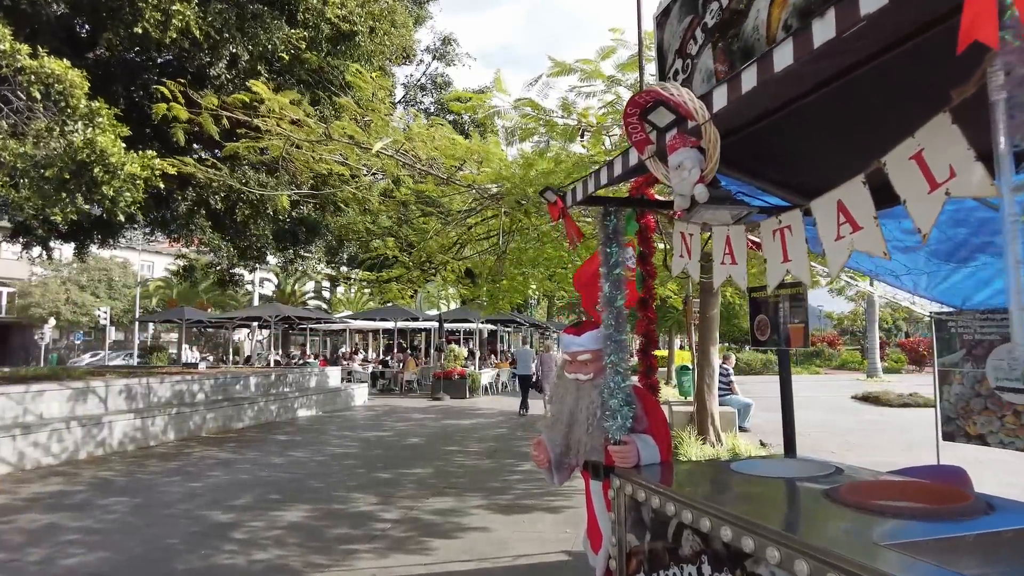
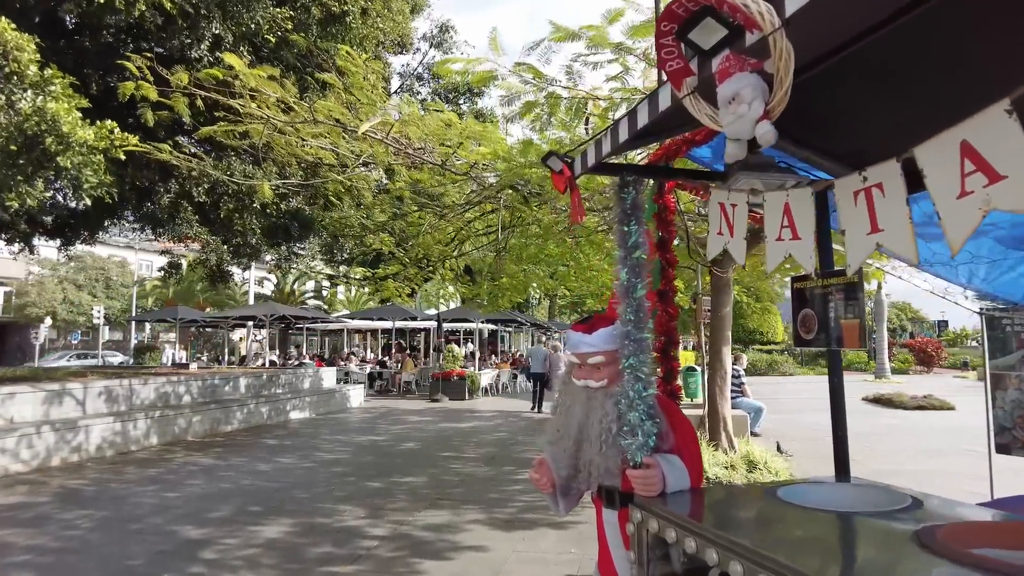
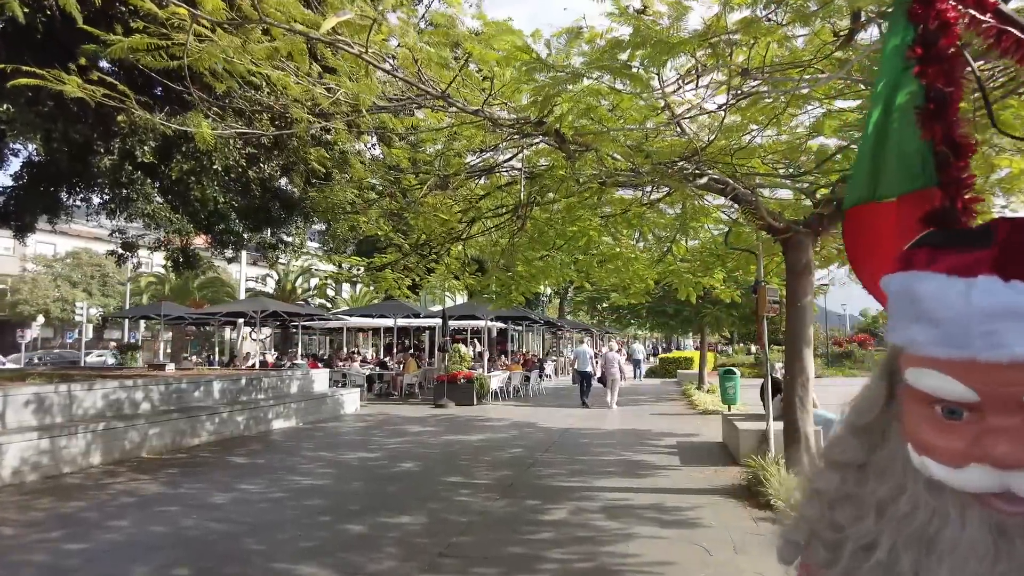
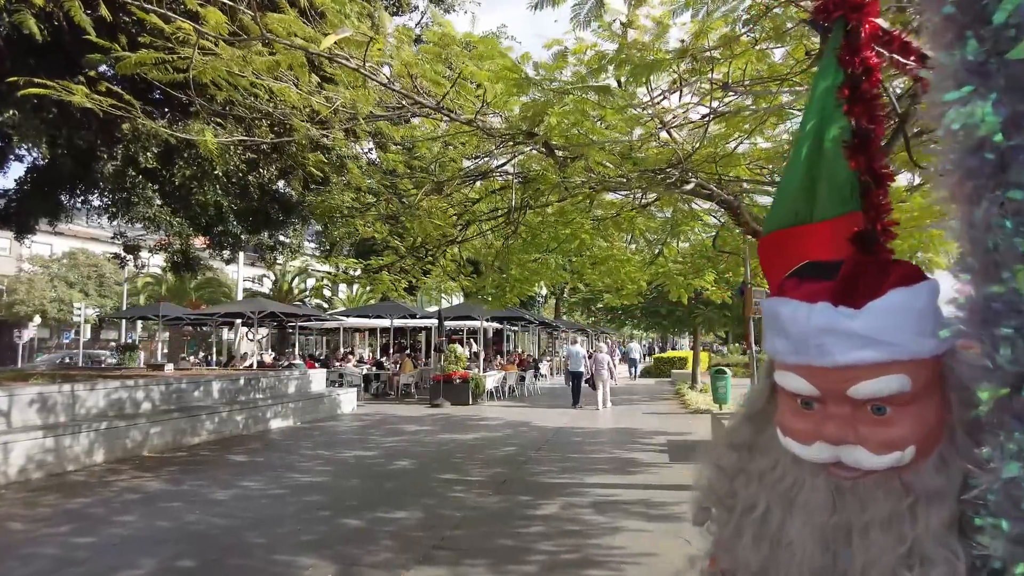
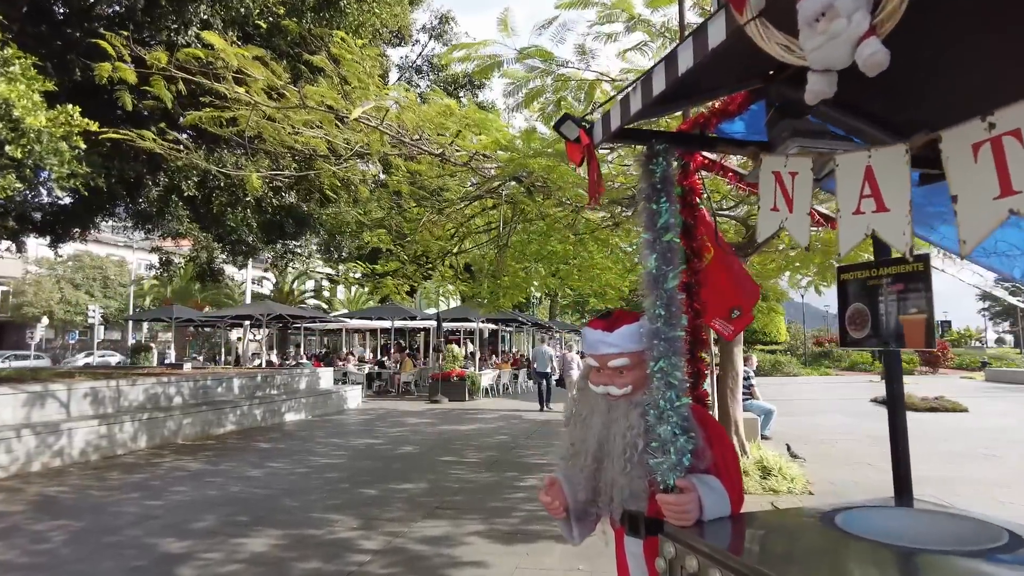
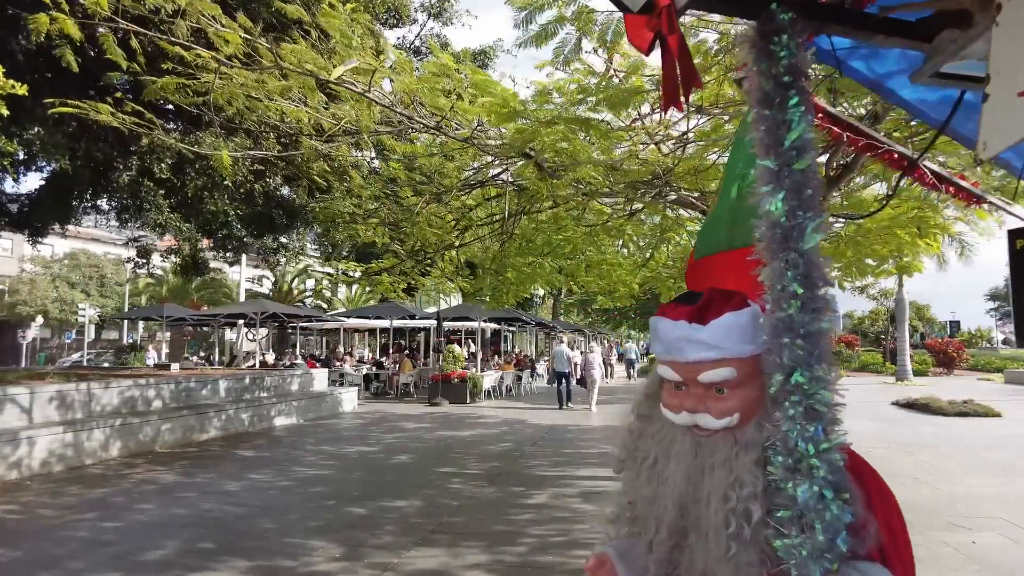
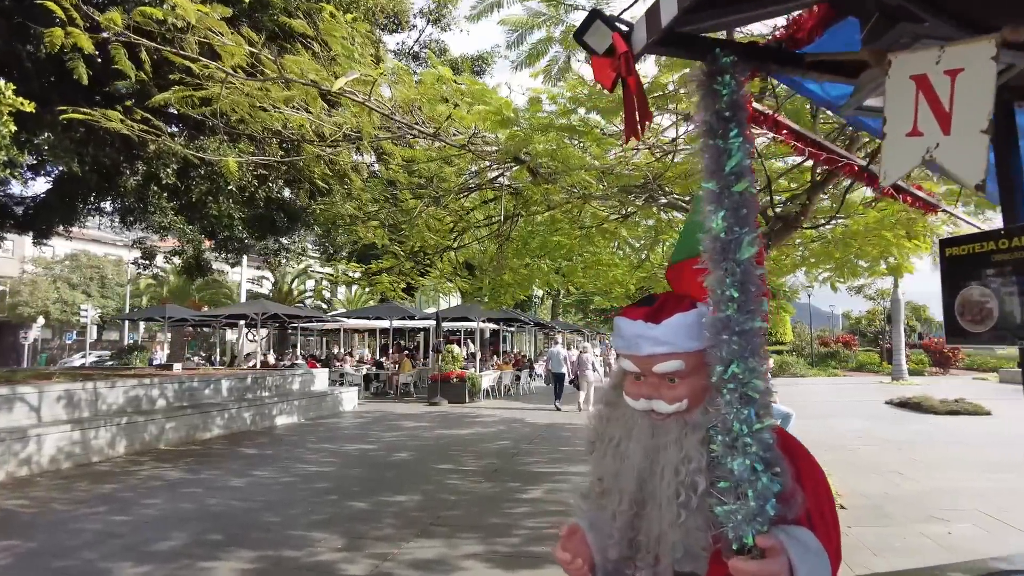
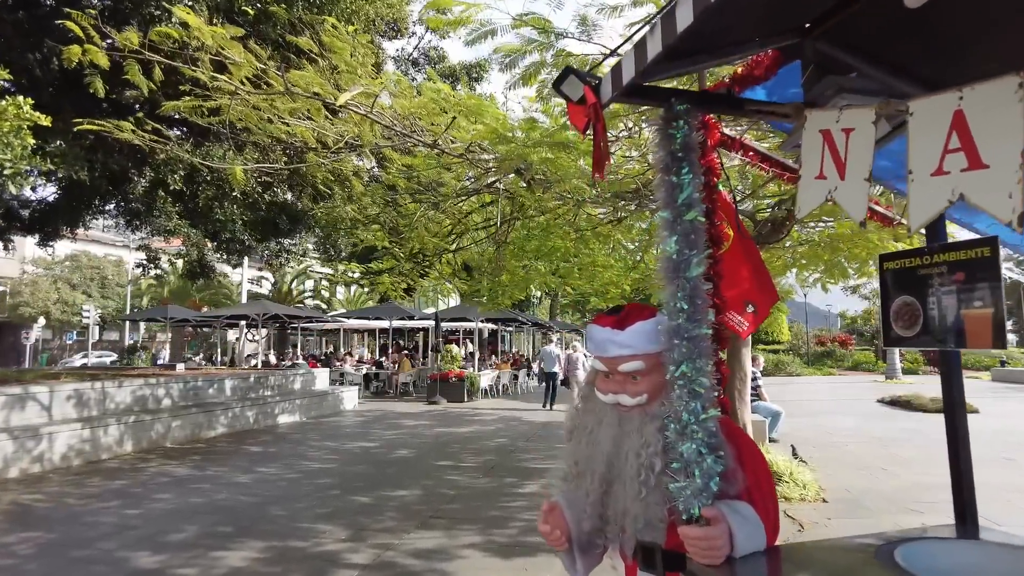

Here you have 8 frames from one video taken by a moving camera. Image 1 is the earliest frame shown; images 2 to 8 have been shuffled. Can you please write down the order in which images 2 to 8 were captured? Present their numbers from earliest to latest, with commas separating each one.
2, 5, 8, 7, 6, 4, 3
